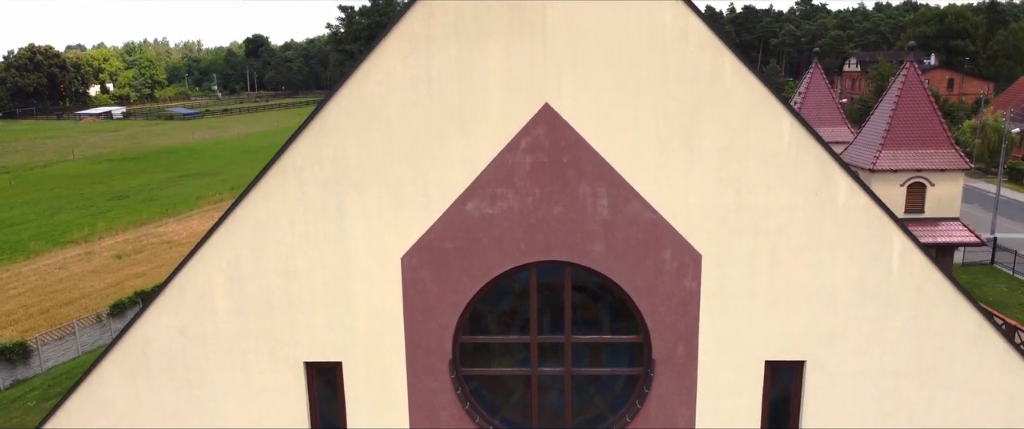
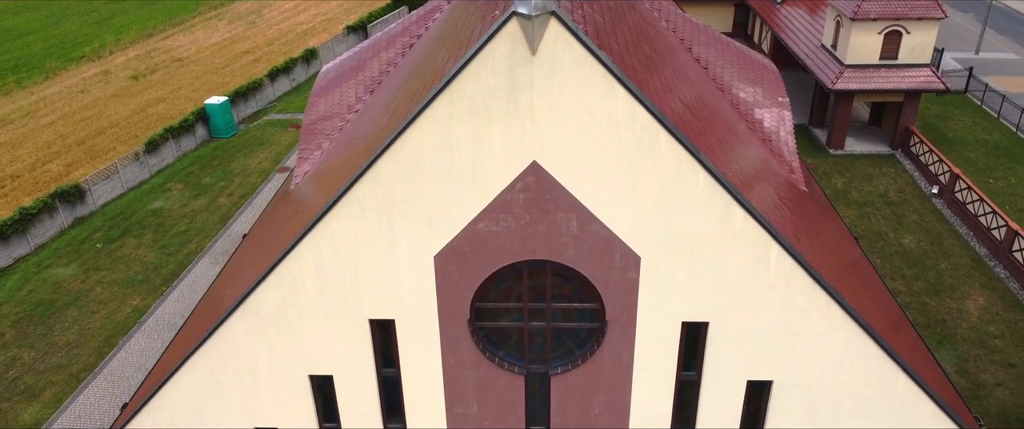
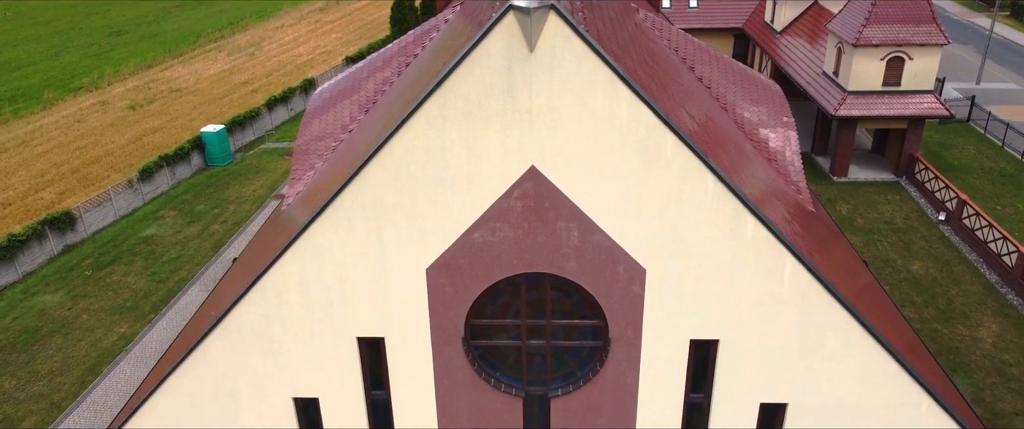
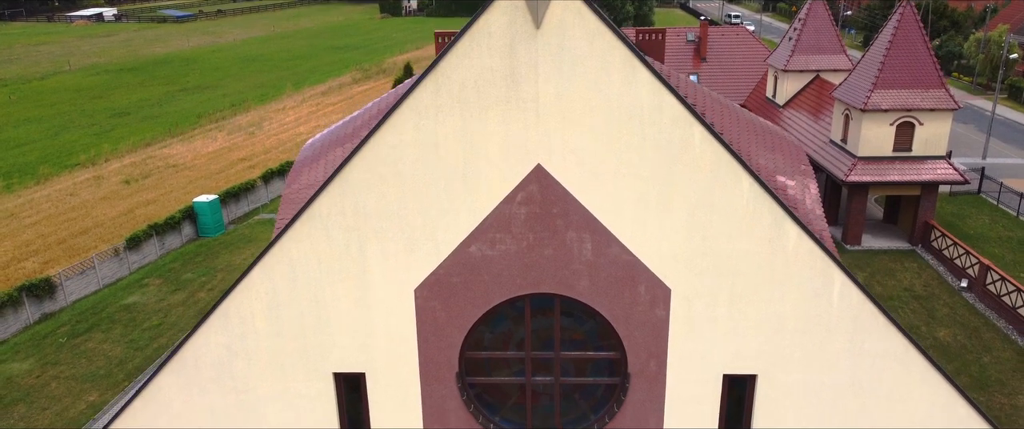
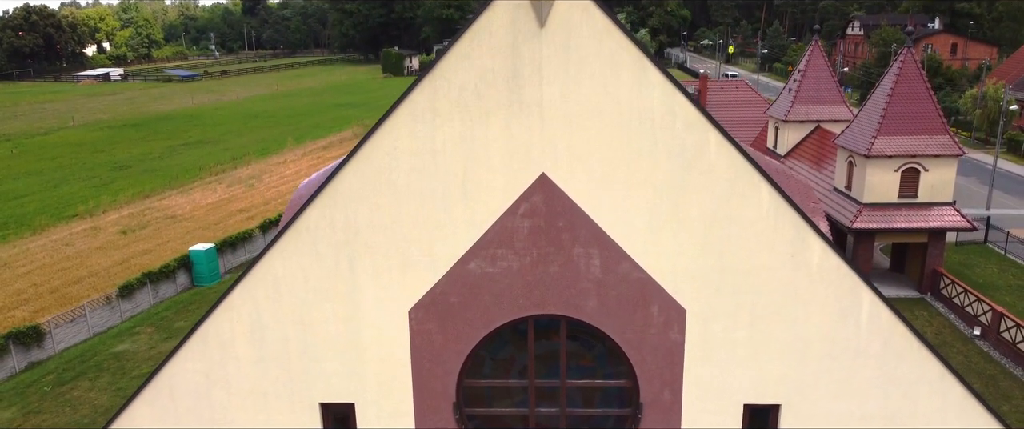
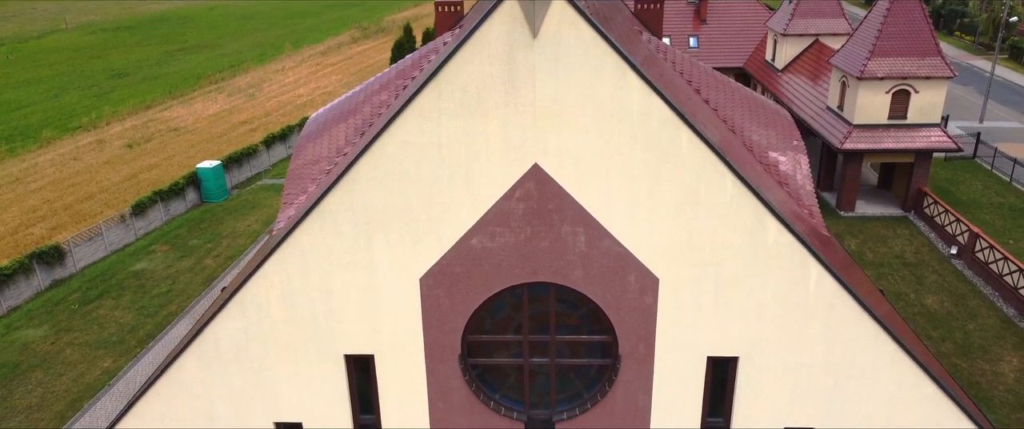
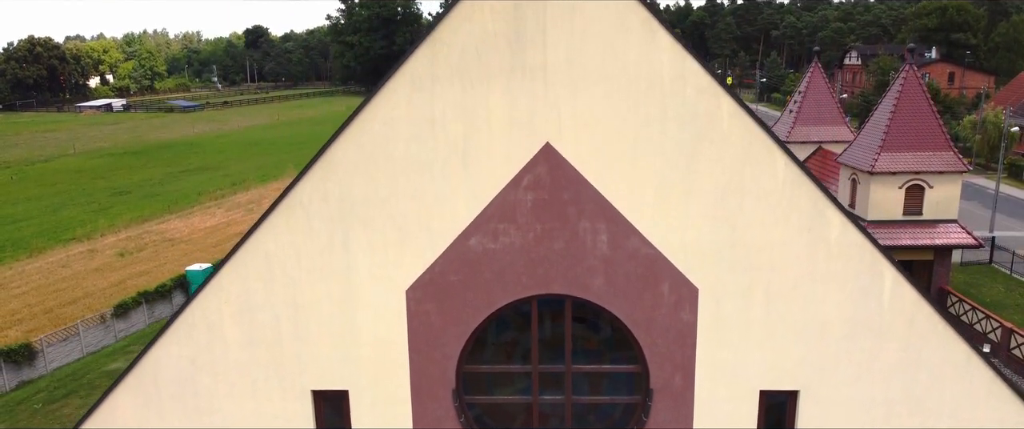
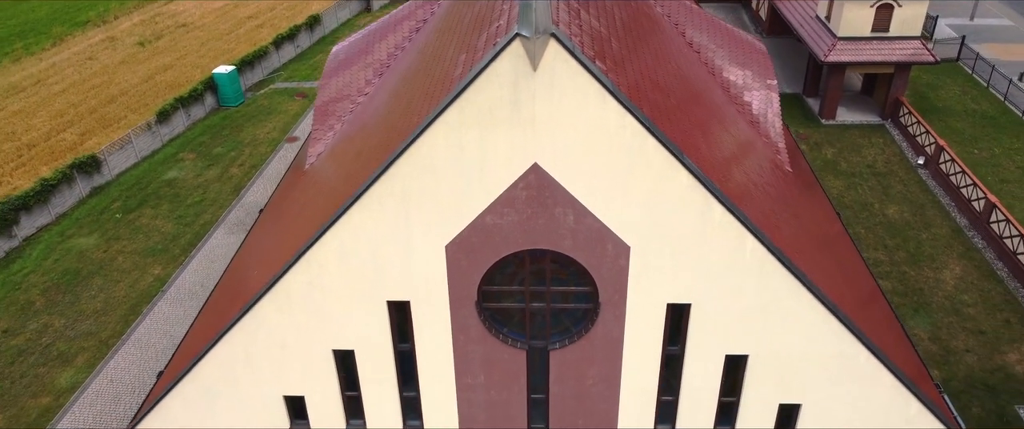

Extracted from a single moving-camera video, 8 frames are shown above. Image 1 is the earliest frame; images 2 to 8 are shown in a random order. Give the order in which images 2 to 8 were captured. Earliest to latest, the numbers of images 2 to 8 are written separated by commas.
7, 5, 4, 6, 3, 2, 8
